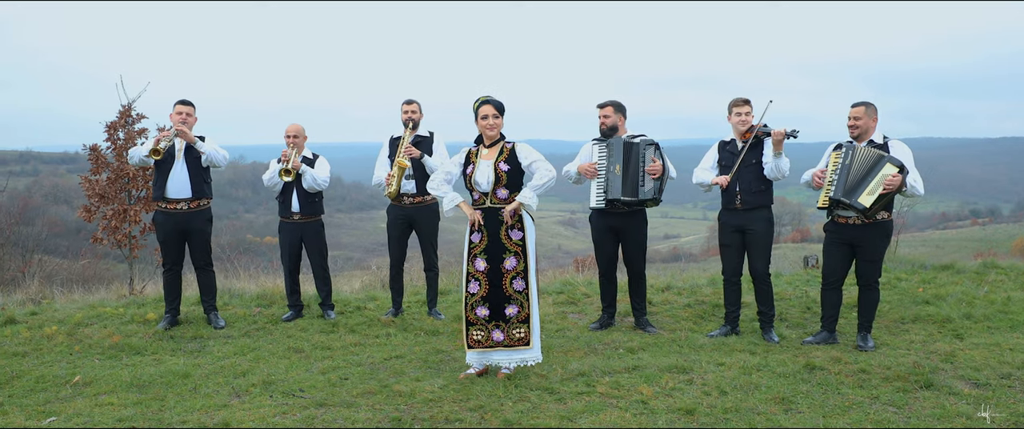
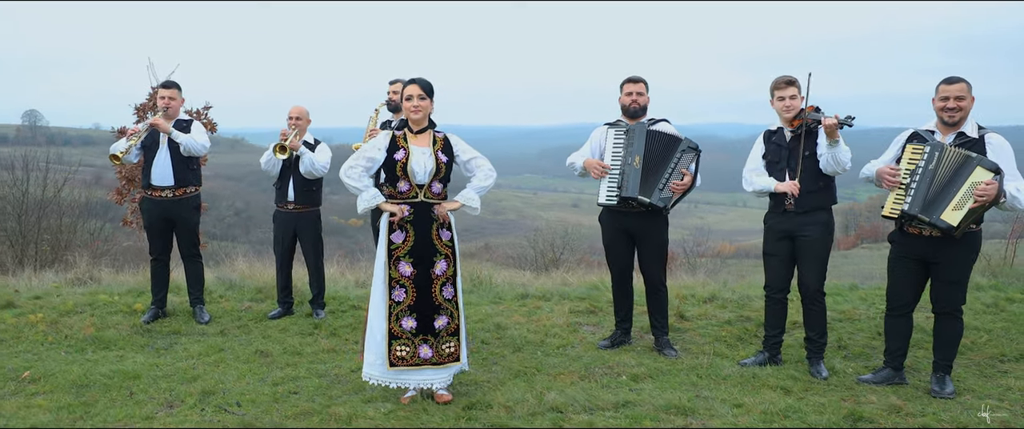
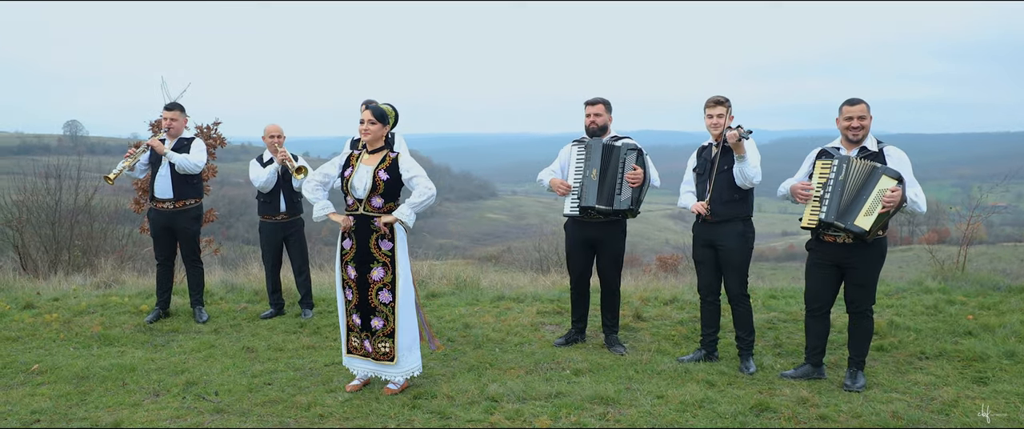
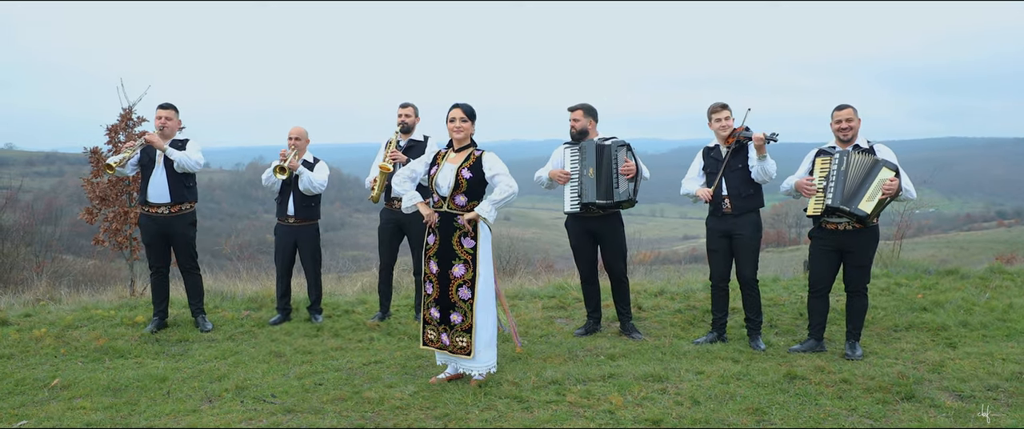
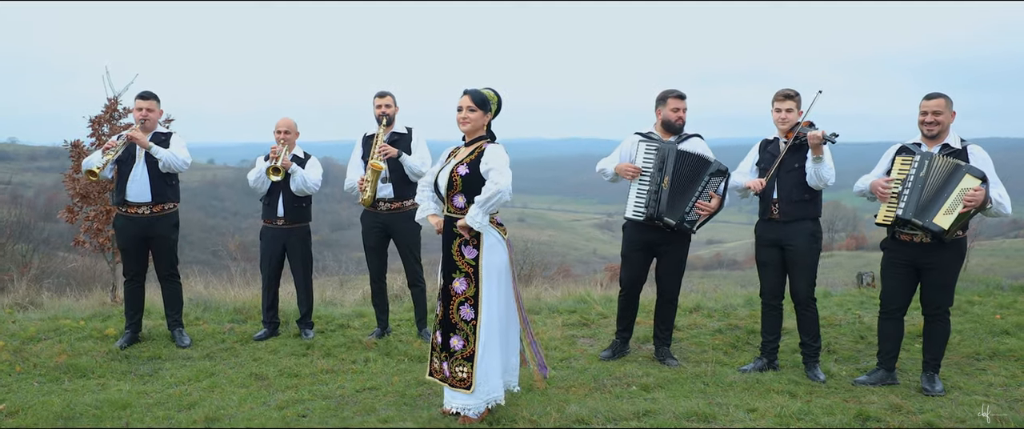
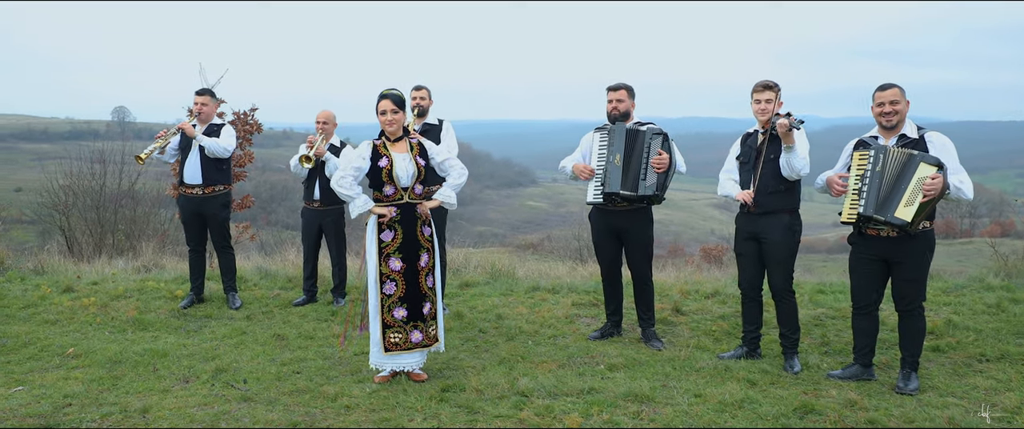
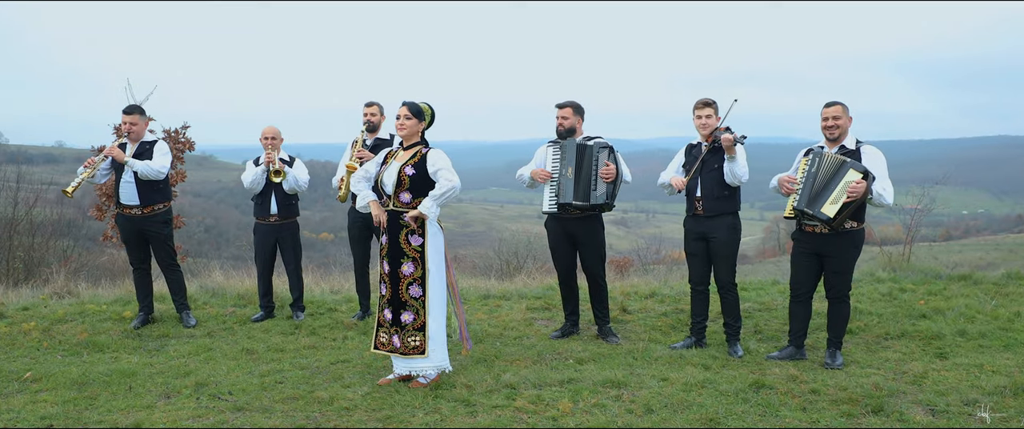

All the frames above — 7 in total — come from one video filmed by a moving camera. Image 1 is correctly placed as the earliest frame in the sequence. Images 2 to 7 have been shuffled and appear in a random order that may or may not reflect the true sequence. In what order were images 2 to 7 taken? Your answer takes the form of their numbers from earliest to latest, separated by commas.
4, 7, 3, 6, 2, 5
